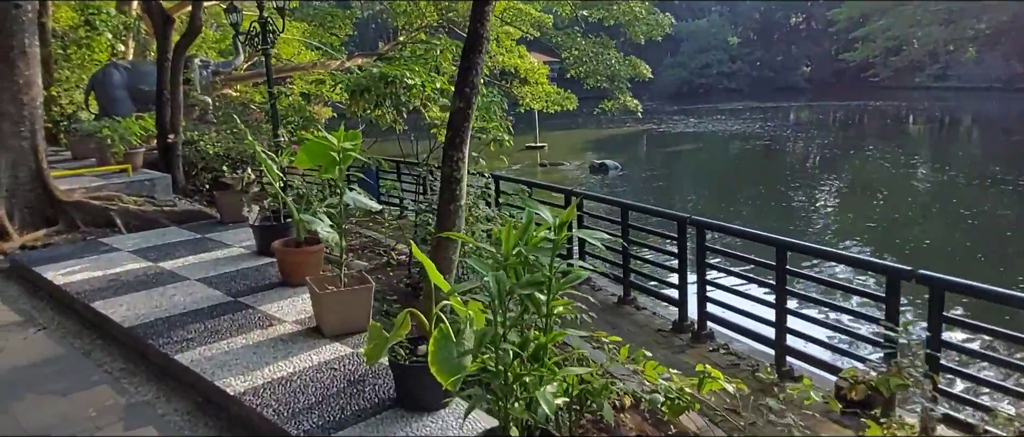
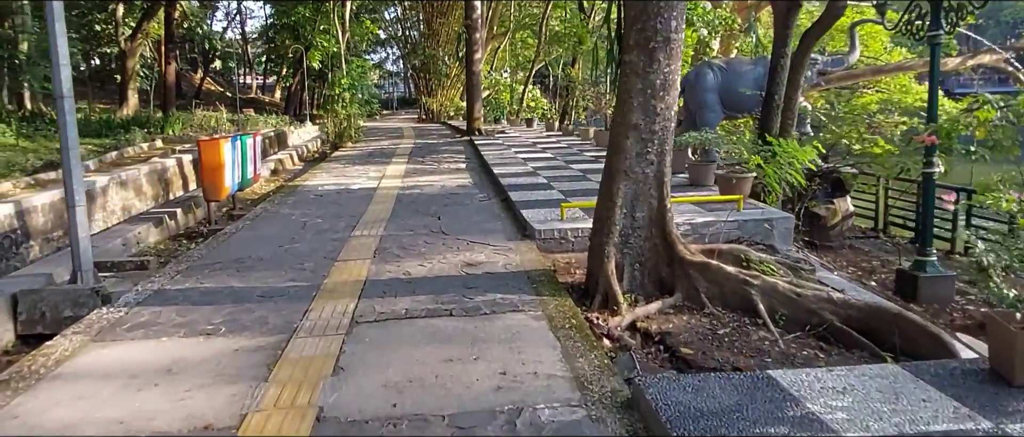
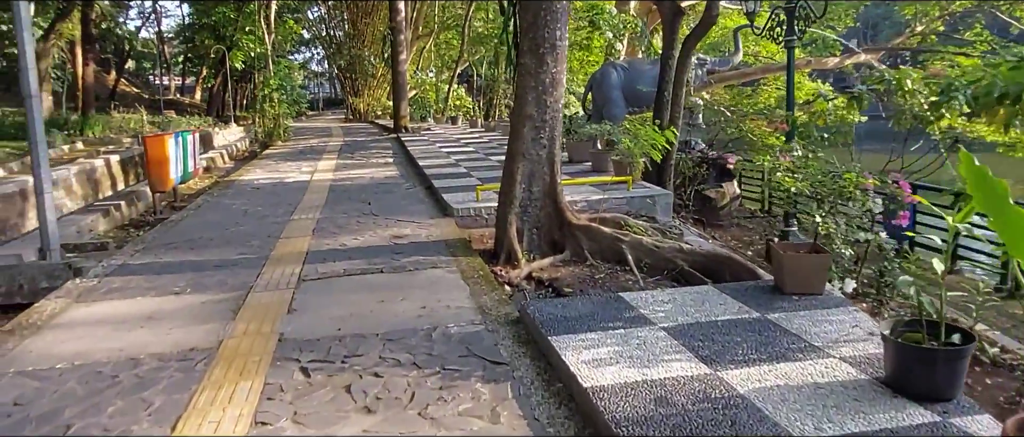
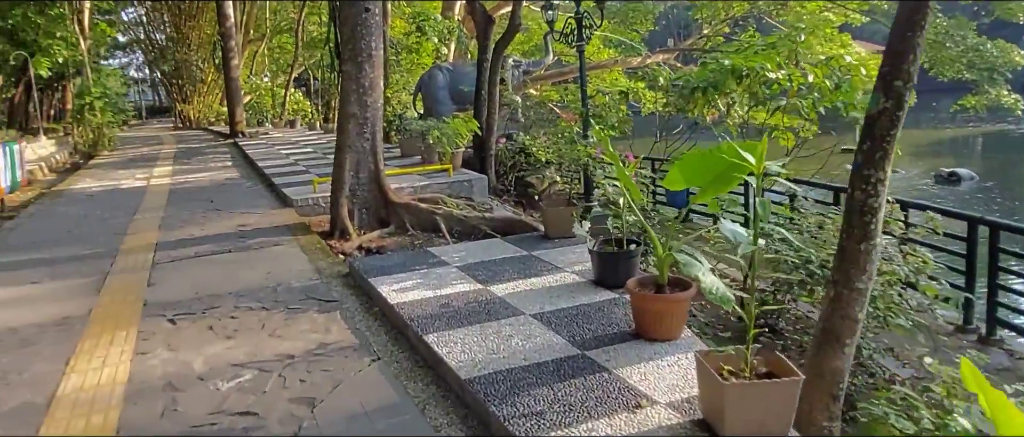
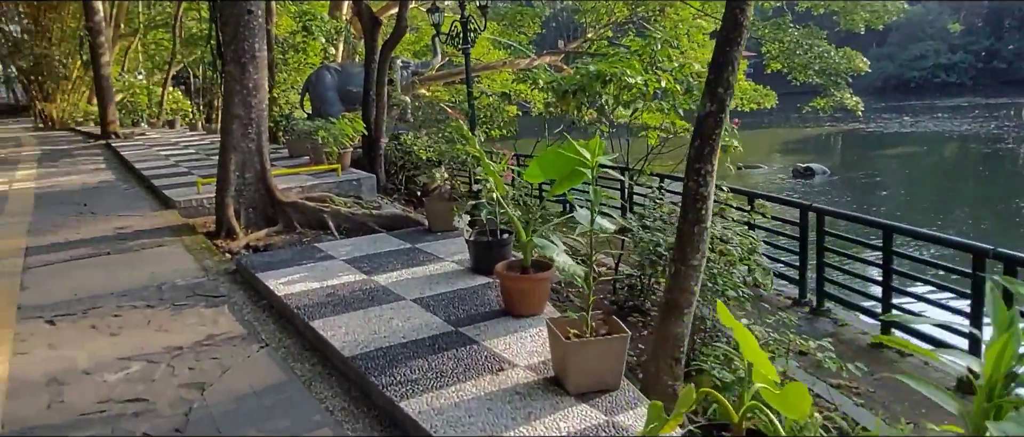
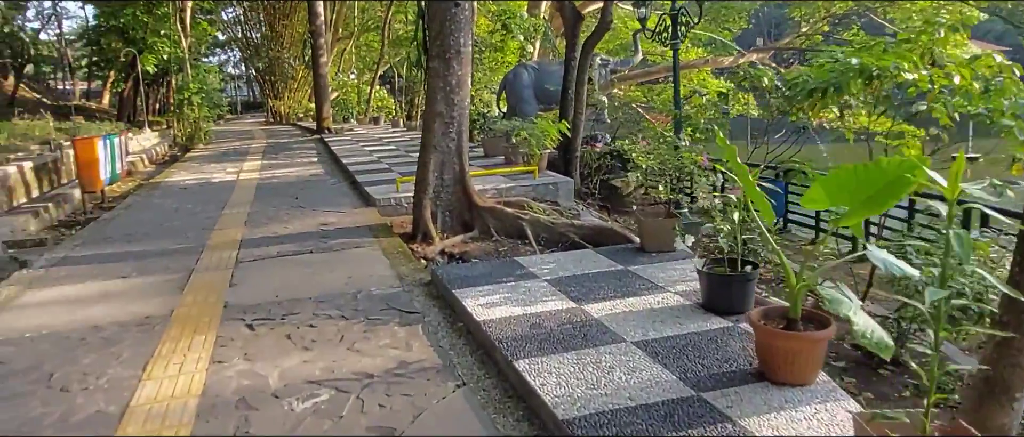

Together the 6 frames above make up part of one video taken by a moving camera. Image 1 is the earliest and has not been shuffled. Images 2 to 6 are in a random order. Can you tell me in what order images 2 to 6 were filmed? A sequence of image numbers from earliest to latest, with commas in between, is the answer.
5, 4, 6, 3, 2
